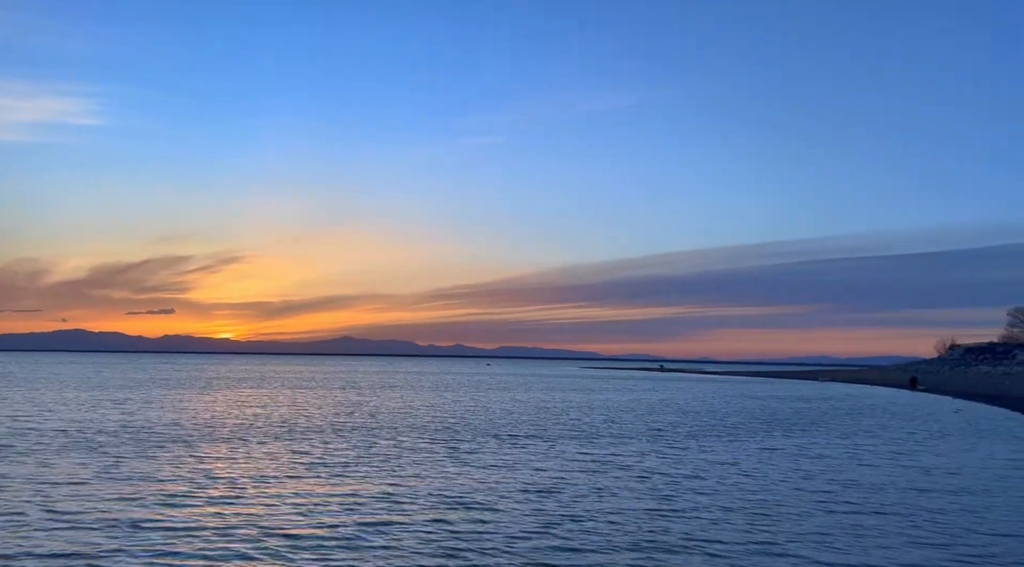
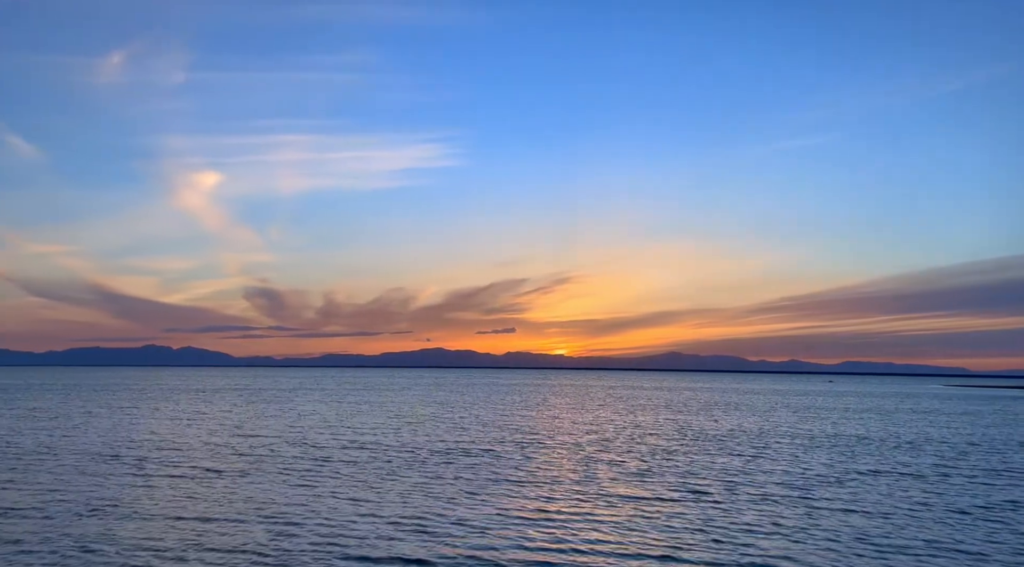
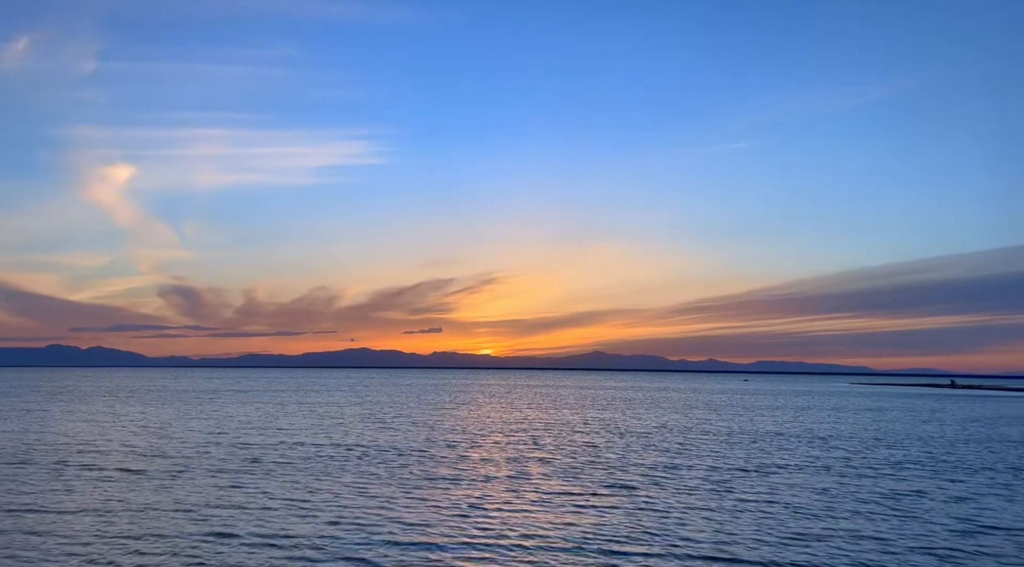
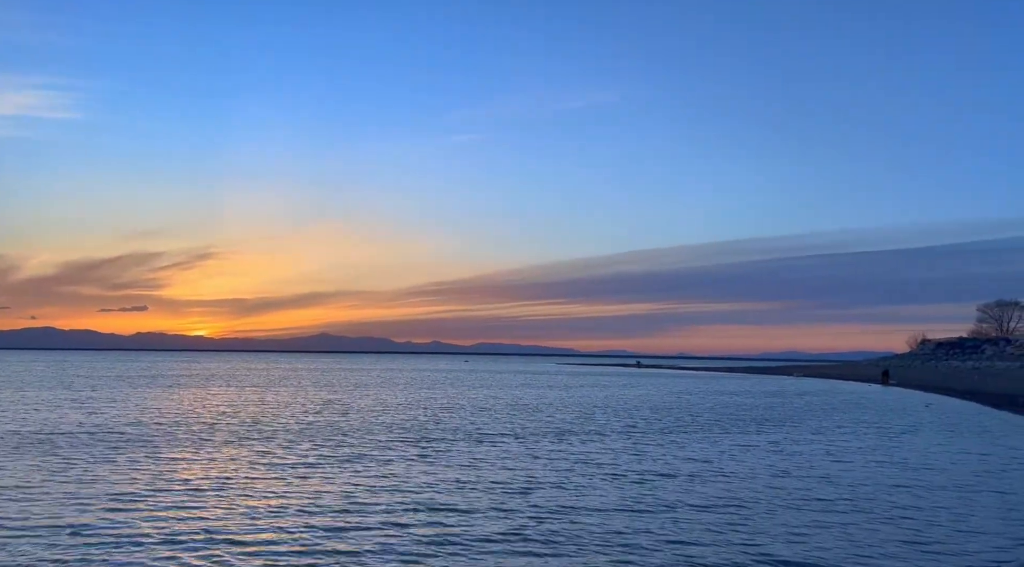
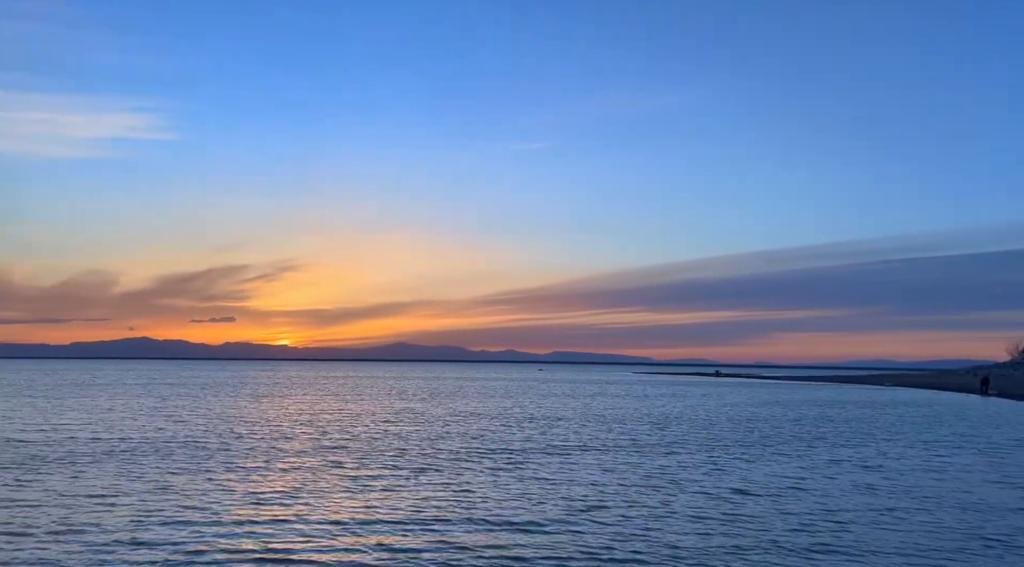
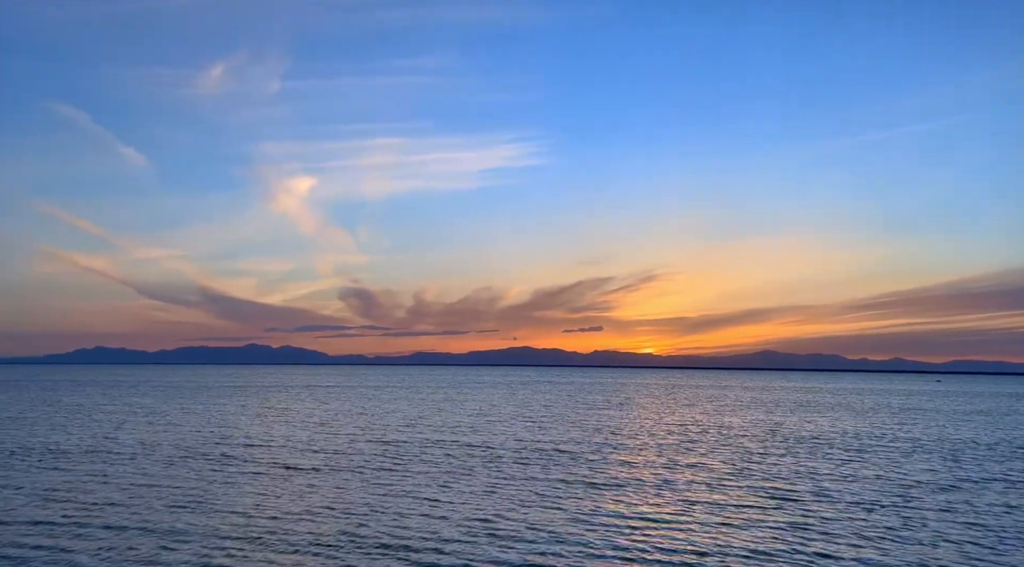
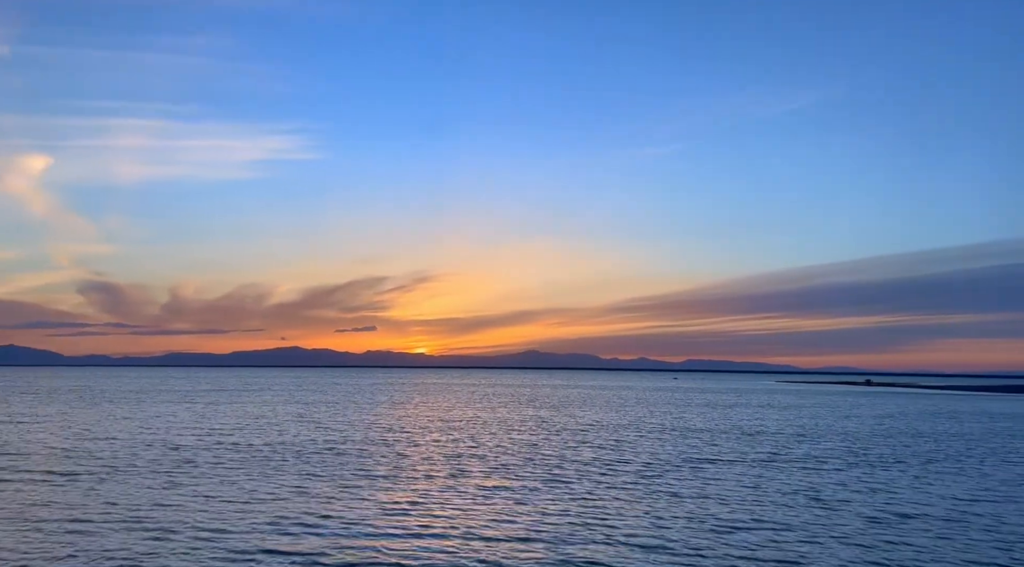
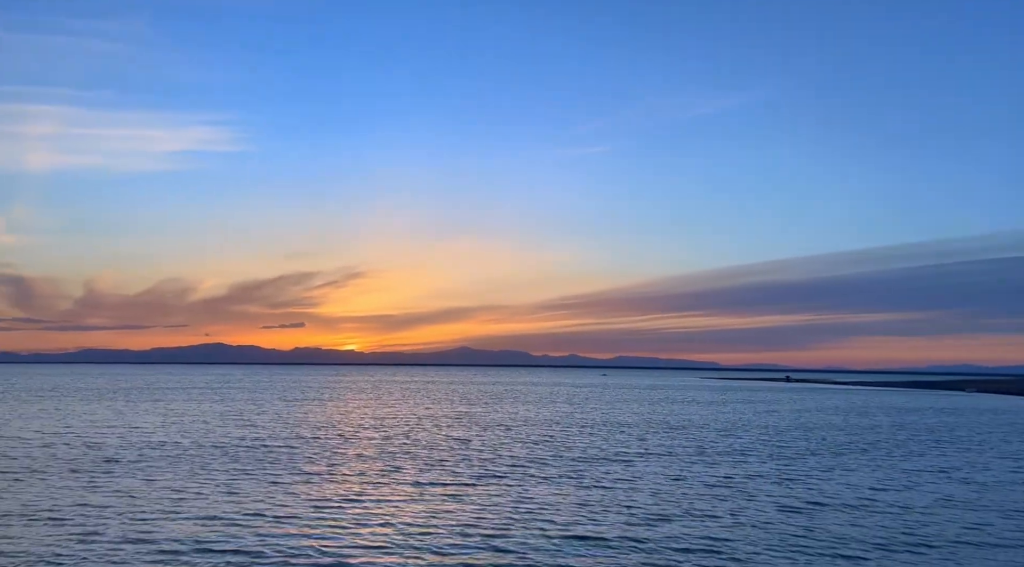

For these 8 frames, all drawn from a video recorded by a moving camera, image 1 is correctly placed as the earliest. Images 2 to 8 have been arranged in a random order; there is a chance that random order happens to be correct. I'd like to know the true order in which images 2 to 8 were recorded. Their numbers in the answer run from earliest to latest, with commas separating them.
4, 5, 8, 7, 3, 2, 6
